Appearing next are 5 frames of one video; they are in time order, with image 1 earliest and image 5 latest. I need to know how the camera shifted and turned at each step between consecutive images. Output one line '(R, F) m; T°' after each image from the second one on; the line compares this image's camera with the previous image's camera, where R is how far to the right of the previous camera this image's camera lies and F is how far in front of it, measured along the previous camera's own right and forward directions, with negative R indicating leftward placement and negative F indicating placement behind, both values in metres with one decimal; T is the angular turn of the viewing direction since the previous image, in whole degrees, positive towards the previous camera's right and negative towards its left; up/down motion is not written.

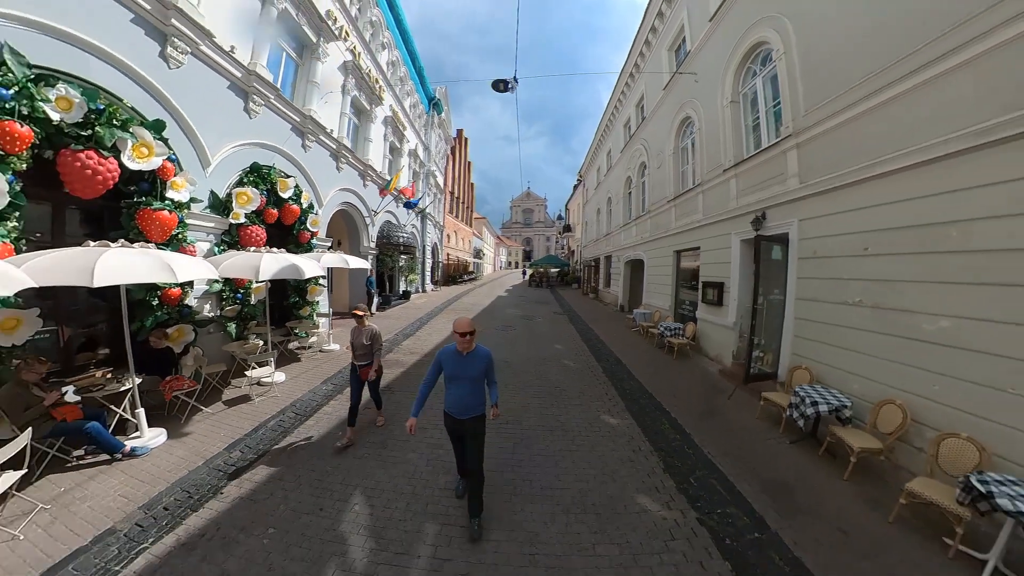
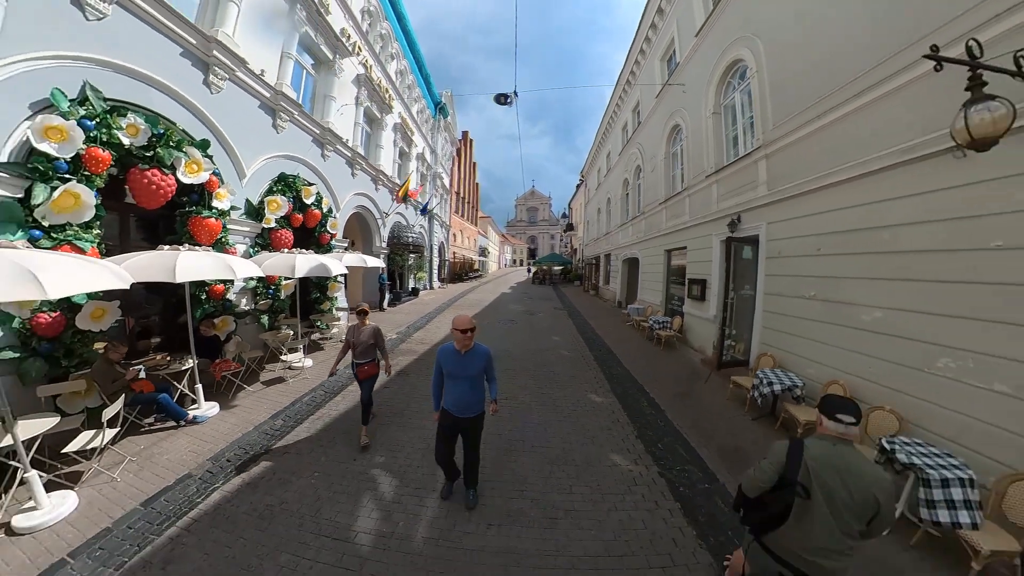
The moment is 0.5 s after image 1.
(+0.1, -0.5) m; -1°
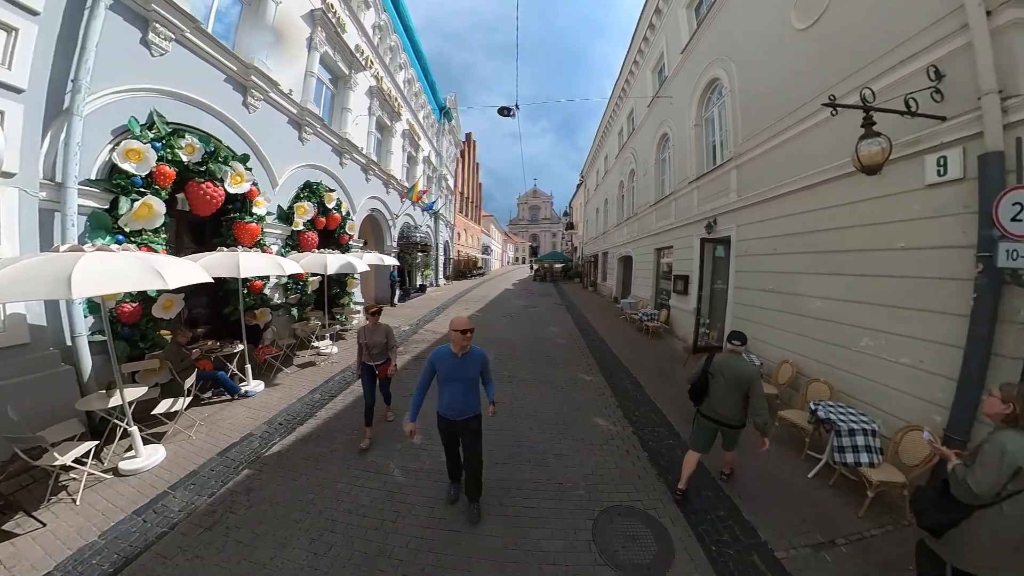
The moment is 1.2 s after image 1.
(0.0, -0.6) m; 0°
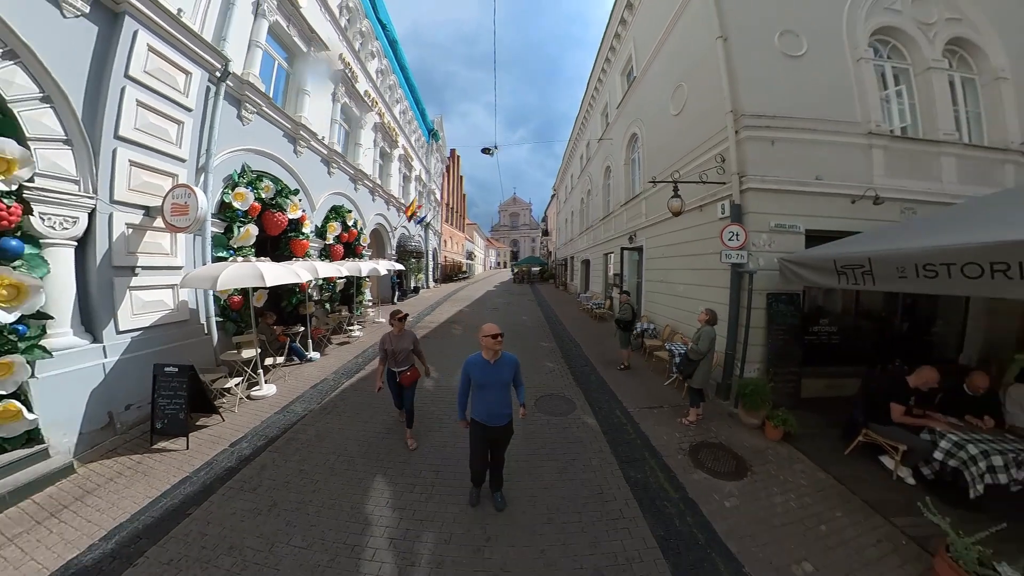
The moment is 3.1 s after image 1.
(0.0, -1.9) m; +3°
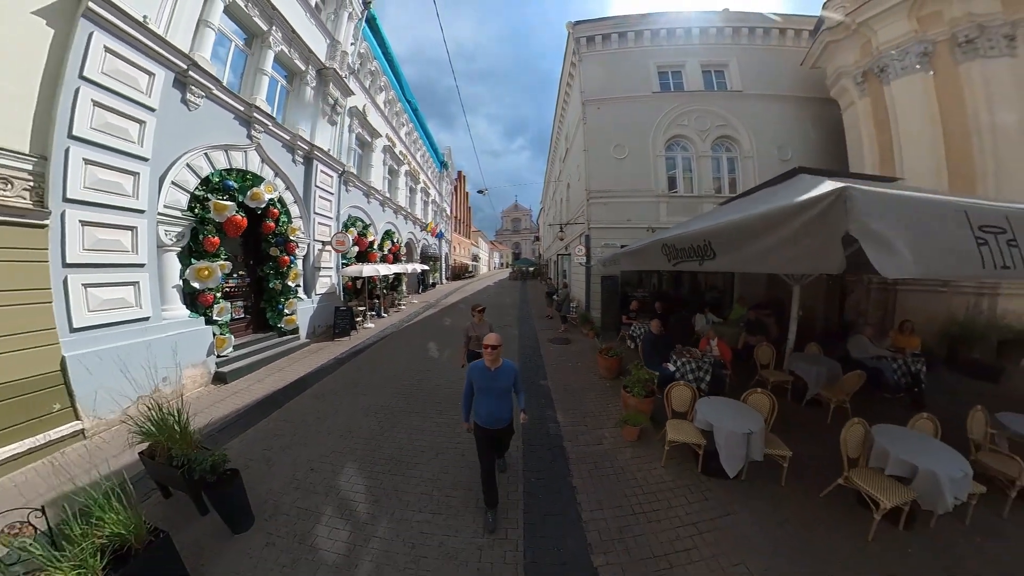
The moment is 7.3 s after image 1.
(+1.6, -5.3) m; -3°
